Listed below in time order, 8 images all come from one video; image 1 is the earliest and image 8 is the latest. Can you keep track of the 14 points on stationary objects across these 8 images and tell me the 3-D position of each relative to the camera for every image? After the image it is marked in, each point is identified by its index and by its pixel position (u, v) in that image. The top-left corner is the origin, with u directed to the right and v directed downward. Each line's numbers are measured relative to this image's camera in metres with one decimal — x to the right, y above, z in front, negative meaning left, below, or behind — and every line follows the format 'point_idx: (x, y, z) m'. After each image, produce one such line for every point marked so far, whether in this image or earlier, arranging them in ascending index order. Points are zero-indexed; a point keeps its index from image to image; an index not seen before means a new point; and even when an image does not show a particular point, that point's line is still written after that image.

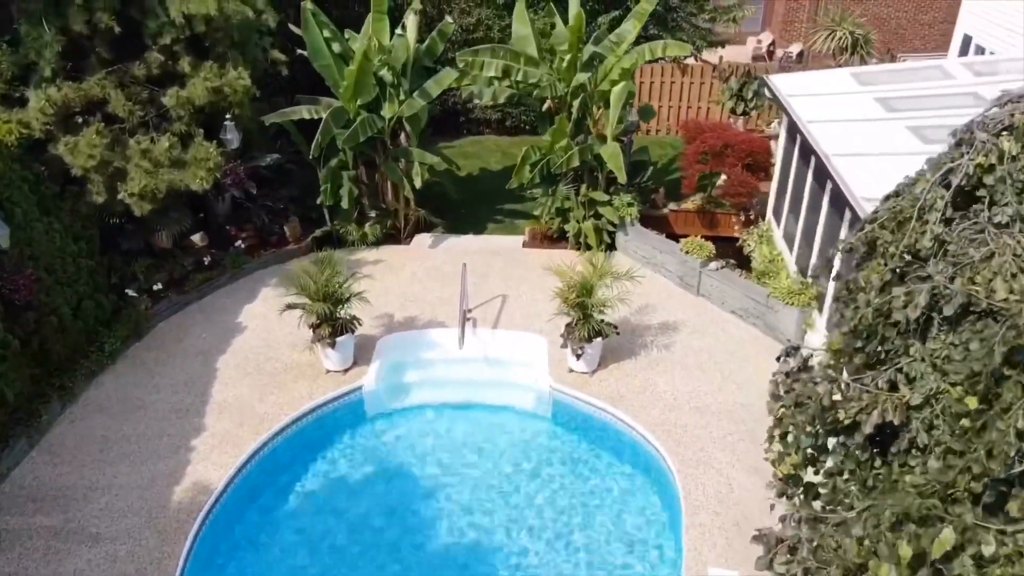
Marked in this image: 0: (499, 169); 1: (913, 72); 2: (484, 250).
0: (-0.3, +2.7, +17.3) m
1: (+6.1, +3.3, +11.9) m
2: (-0.5, +0.6, +13.4) m
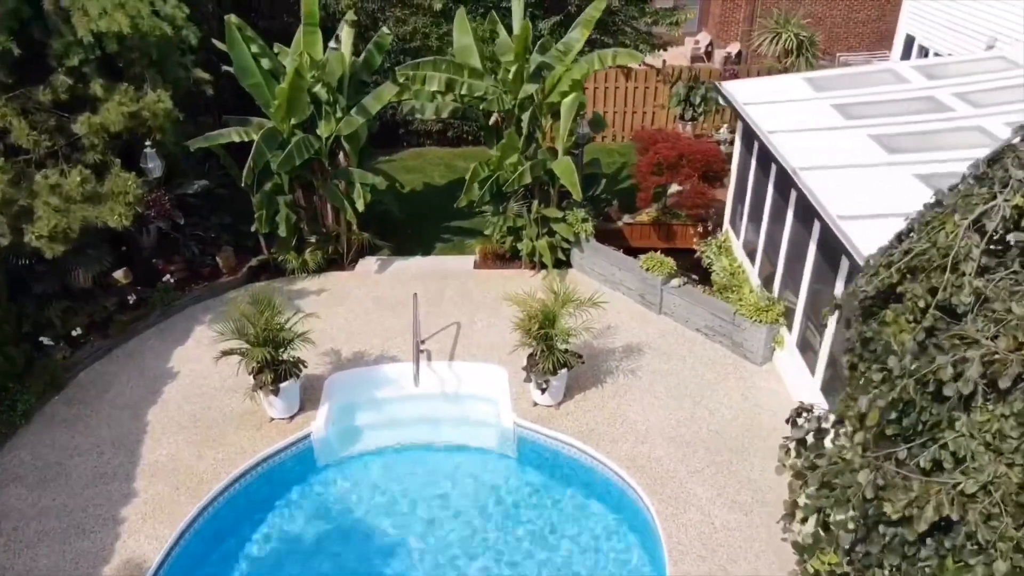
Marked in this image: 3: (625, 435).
0: (-1.5, +2.2, +16.6) m
1: (+5.3, +3.2, +11.6) m
2: (-1.3, +0.2, +12.7) m
3: (+1.3, -1.7, +9.1) m
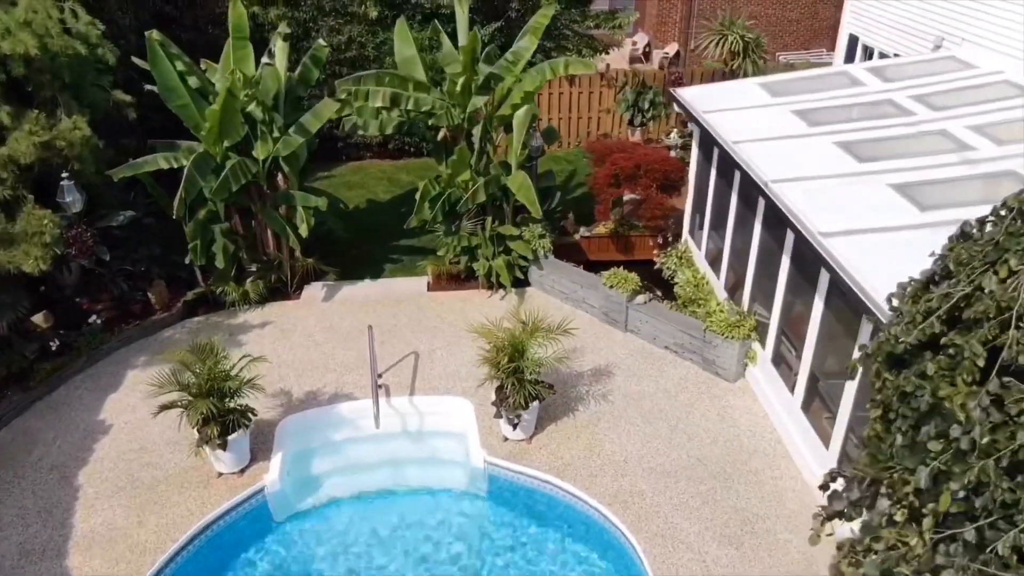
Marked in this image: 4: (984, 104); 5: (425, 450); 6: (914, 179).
0: (-2.6, +1.8, +15.9) m
1: (+4.5, +3.1, +11.5) m
2: (-2.0, -0.2, +12.0) m
3: (+1.0, -2.0, +8.6) m
4: (+6.0, +2.3, +9.8) m
5: (-1.0, -1.9, +9.2) m
6: (+4.3, +1.1, +8.2) m
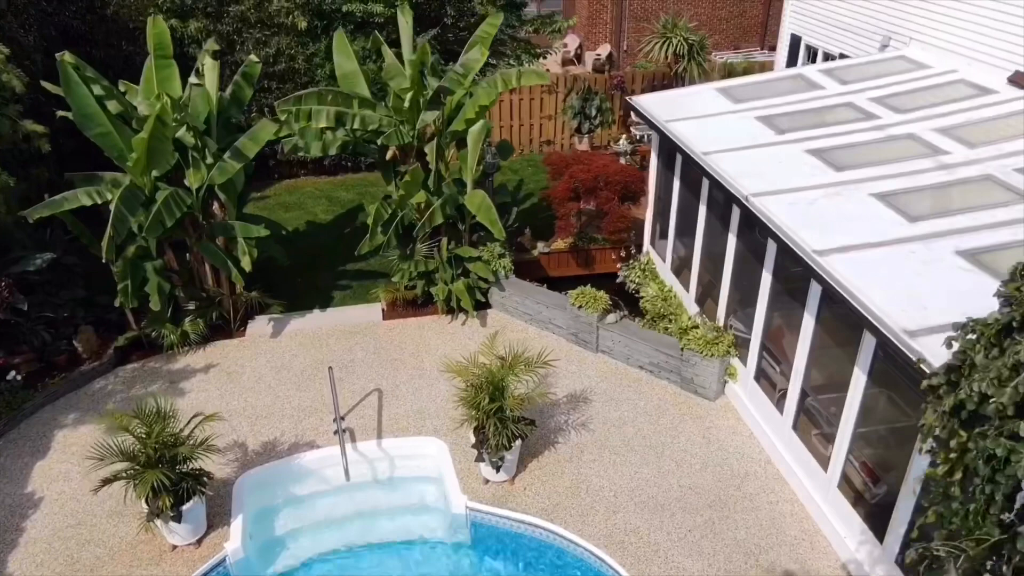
0: (-3.6, +1.3, +15.0) m
1: (+3.8, +3.0, +11.3) m
2: (-2.5, -0.6, +11.2) m
3: (+0.9, -2.3, +8.2) m
4: (+5.5, +2.3, +9.8) m
5: (-1.2, -2.3, +8.5) m
6: (+4.0, +1.0, +8.0) m
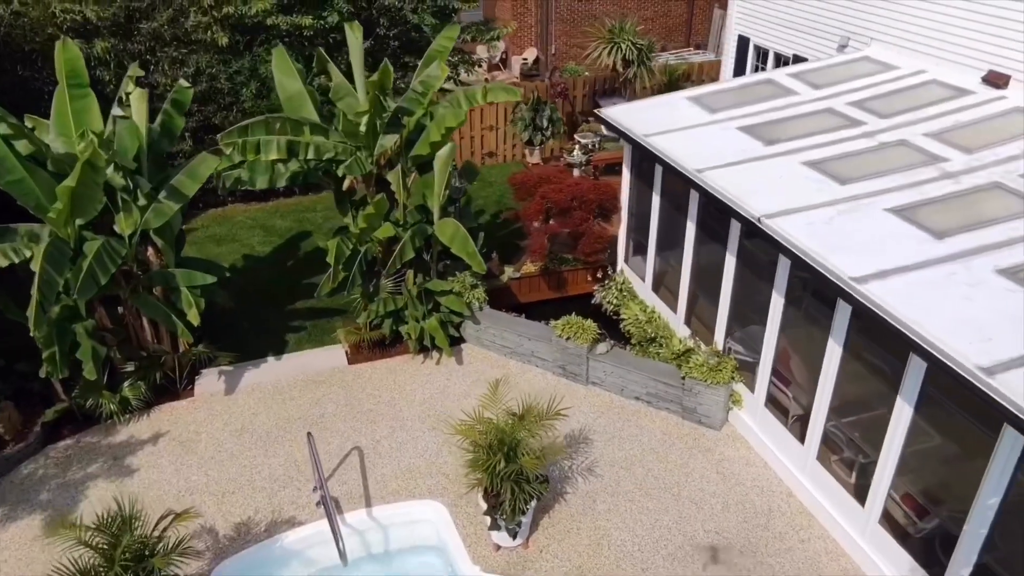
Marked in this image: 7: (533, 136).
0: (-4.4, +0.6, +13.8) m
1: (+3.3, +2.8, +10.9) m
2: (-2.8, -1.2, +10.1) m
3: (+1.0, -2.7, +7.5) m
4: (+5.1, +2.2, +9.6) m
5: (-1.1, -2.8, +7.6) m
6: (+3.9, +0.9, +7.6) m
7: (+0.4, +3.0, +15.4) m
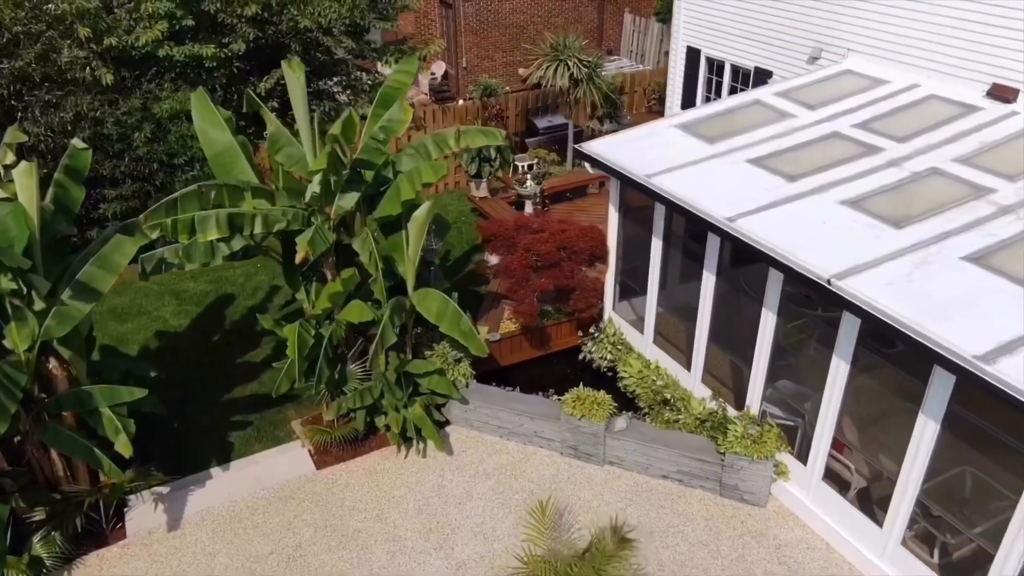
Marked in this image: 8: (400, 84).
0: (-4.9, -0.6, +11.6) m
1: (+2.9, +2.2, +9.9) m
2: (-2.7, -2.3, +8.3) m
3: (+1.6, -3.4, +6.2) m
4: (+4.9, +1.8, +8.8) m
5: (-0.5, -3.7, +6.0) m
6: (+4.1, +0.4, +6.8) m
7: (-0.7, +2.2, +13.9) m
8: (-1.2, +2.2, +8.5) m
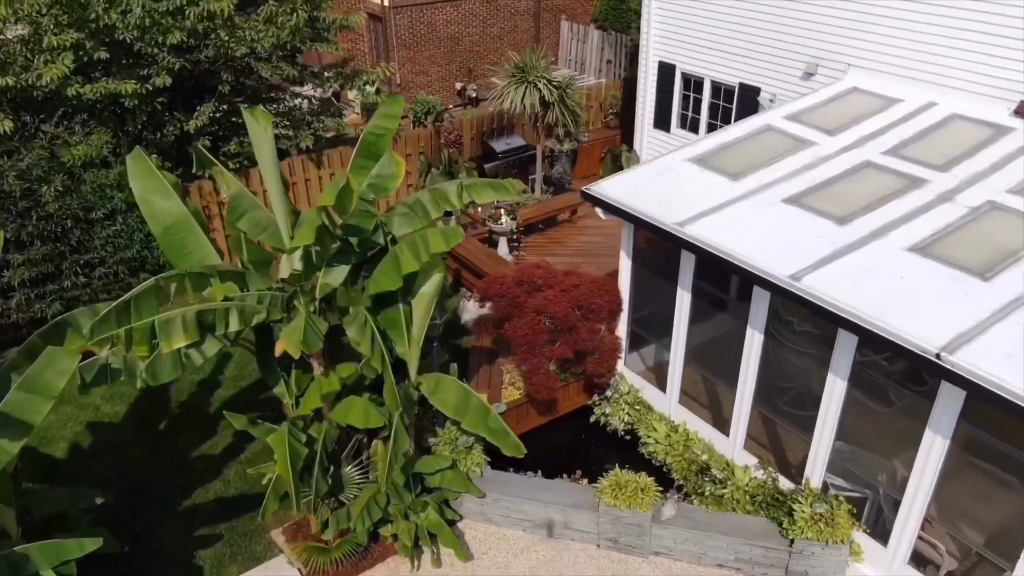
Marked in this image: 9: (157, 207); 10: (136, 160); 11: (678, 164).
0: (-5.0, -1.6, +9.9) m
1: (+2.7, +1.7, +8.9) m
2: (-2.3, -3.2, +6.8) m
3: (+2.2, -4.0, +5.2) m
4: (+4.9, +1.4, +8.1) m
5: (+0.2, -4.4, +4.8) m
6: (+4.4, -0.1, +6.0) m
7: (-1.2, +1.4, +12.6) m
8: (-1.1, +1.4, +7.1) m
9: (-3.0, +0.6, +6.5) m
10: (-3.2, +1.1, +6.6) m
11: (+1.8, +1.4, +8.7) m
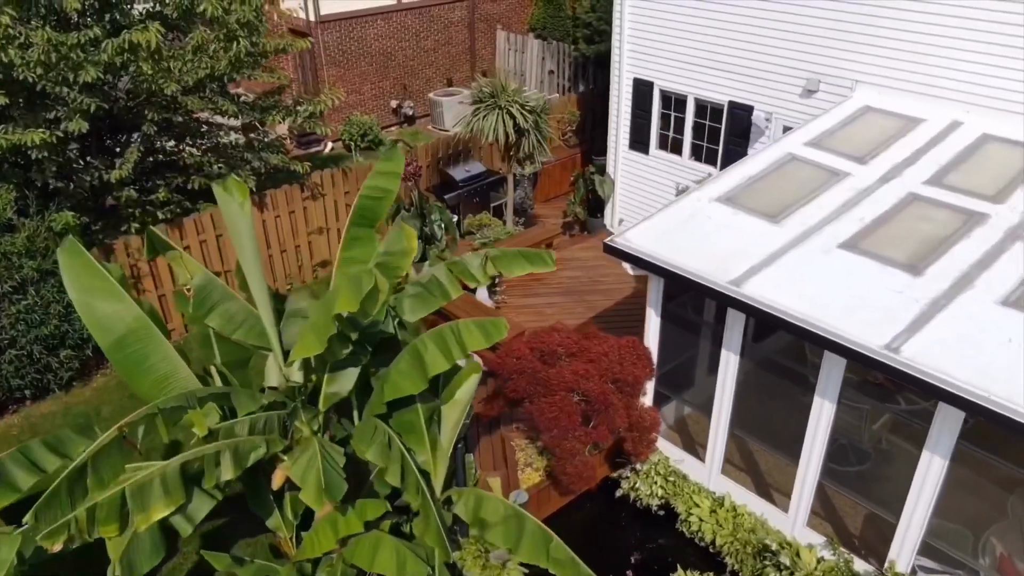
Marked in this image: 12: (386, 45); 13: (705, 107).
0: (-4.8, -2.6, +8.1) m
1: (+2.7, +1.2, +8.0) m
2: (-1.7, -4.0, +5.4) m
3: (+3.0, -4.5, +4.2) m
4: (+5.0, +1.0, +7.5) m
5: (+1.0, -5.1, +3.6) m
6: (+4.8, -0.5, +5.3) m
7: (-1.6, +0.7, +11.2) m
8: (-0.9, +0.7, +5.8) m
9: (-2.6, -0.2, +5.0) m
10: (-2.9, +0.2, +5.1) m
11: (+1.9, +0.8, +7.7) m
12: (-3.2, +6.2, +19.6) m
13: (+2.8, +2.7, +11.5) m
